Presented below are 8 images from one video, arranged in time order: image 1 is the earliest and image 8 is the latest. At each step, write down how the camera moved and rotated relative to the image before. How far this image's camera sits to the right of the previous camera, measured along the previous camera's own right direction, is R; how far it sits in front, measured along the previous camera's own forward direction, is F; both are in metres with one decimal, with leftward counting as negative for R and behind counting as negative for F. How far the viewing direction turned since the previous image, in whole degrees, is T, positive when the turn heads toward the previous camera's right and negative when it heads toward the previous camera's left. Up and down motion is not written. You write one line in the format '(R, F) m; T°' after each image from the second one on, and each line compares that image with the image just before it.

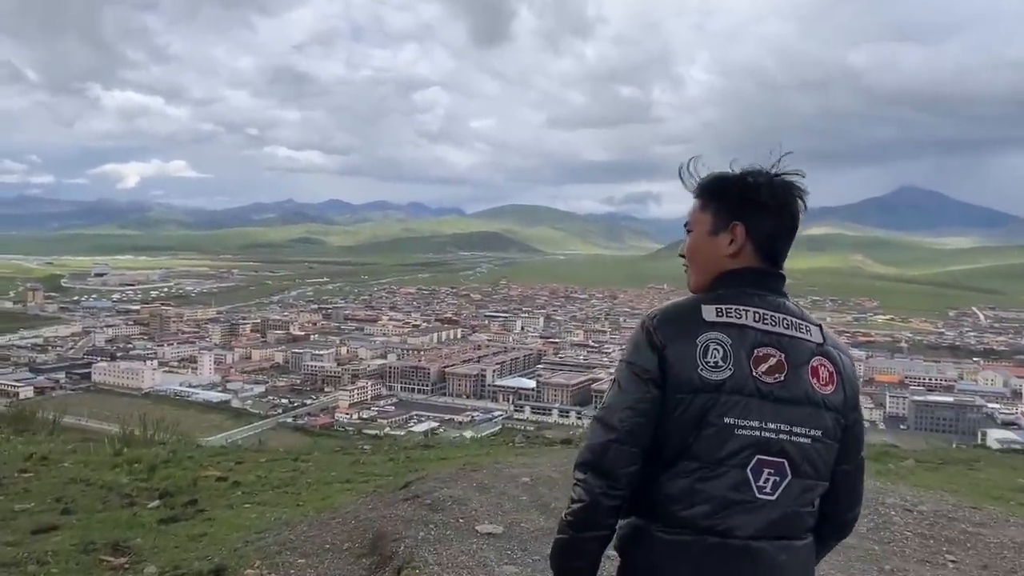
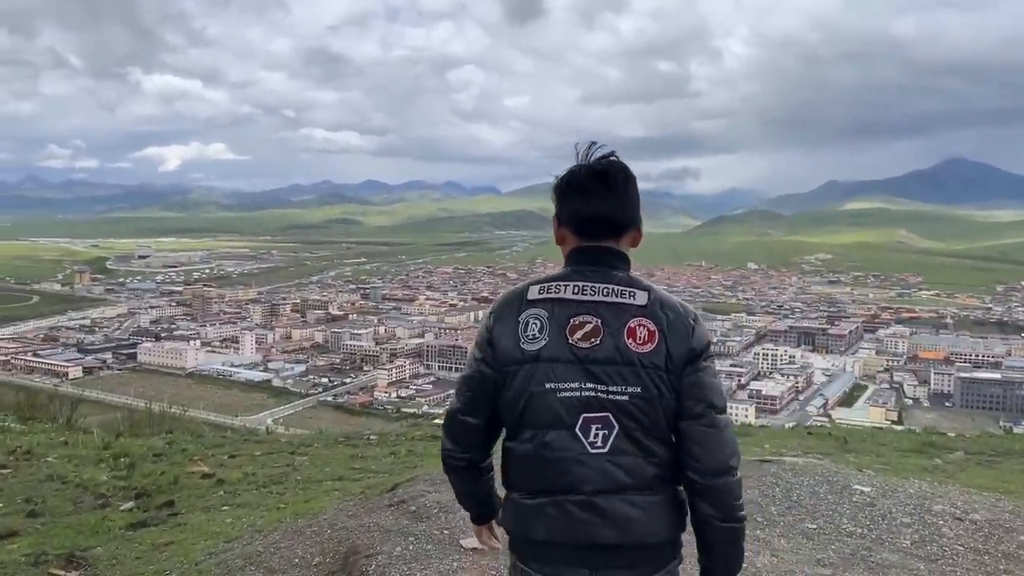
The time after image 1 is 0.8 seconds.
(+0.1, +0.3) m; -3°
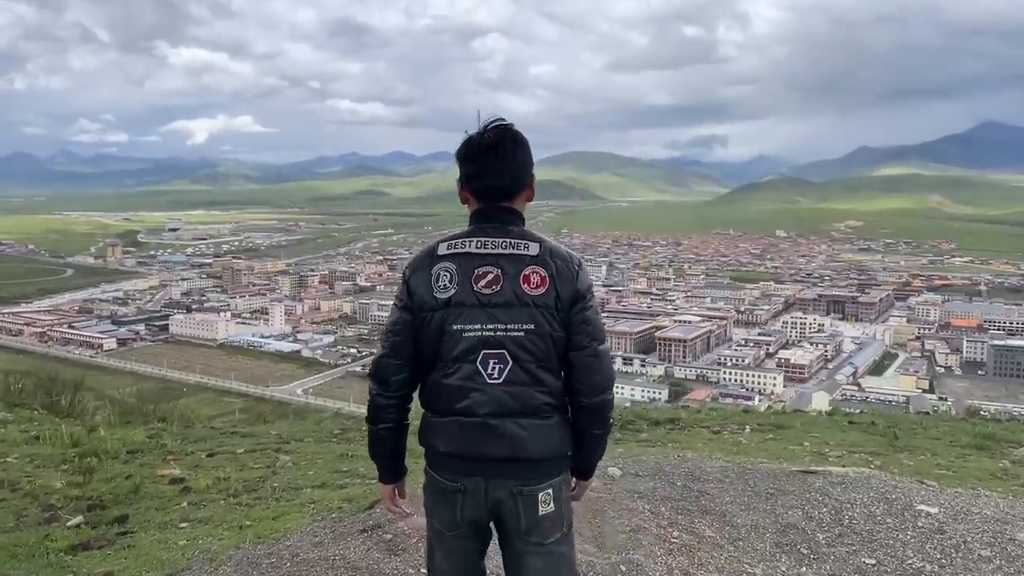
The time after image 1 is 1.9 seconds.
(+0.1, +0.4) m; -2°
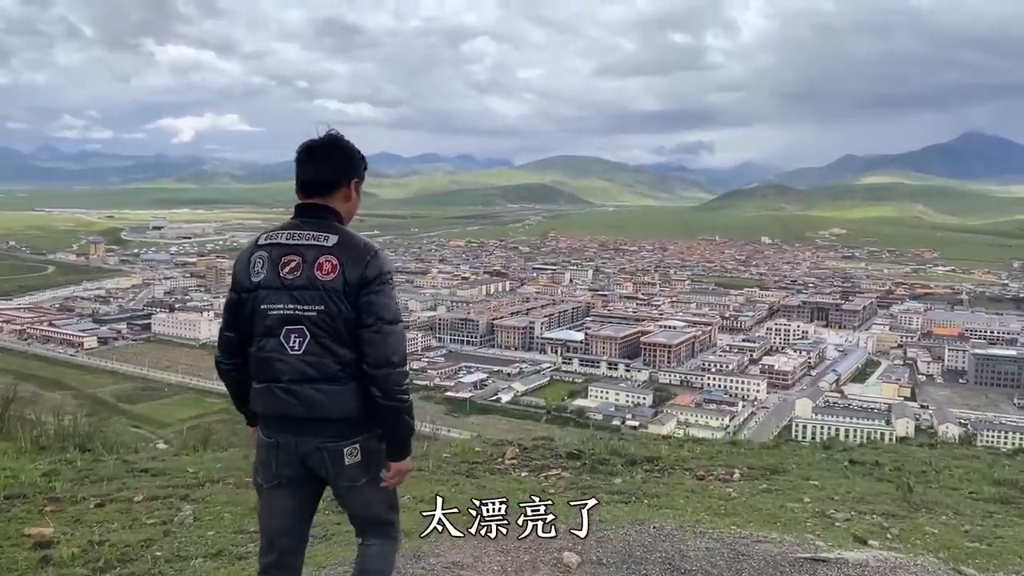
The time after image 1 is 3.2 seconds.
(+0.1, +0.5) m; +1°
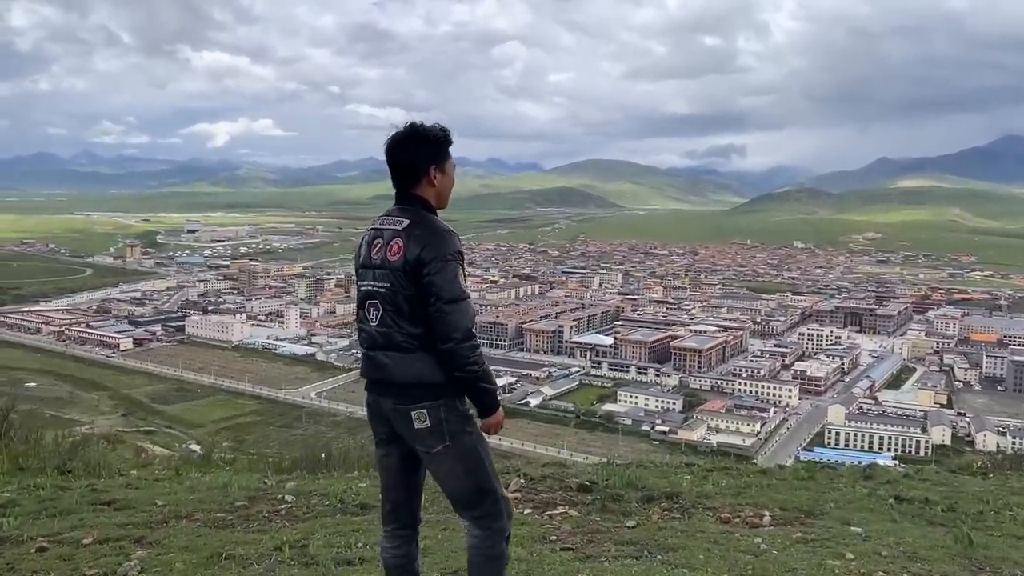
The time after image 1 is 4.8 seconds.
(0.0, -0.5) m; -2°
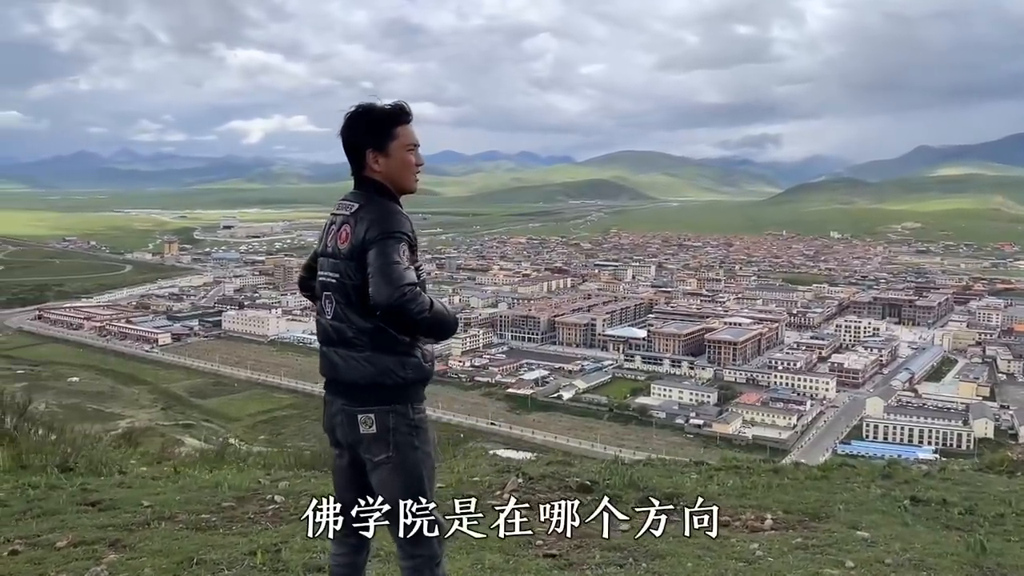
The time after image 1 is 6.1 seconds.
(+0.1, +0.1) m; -2°
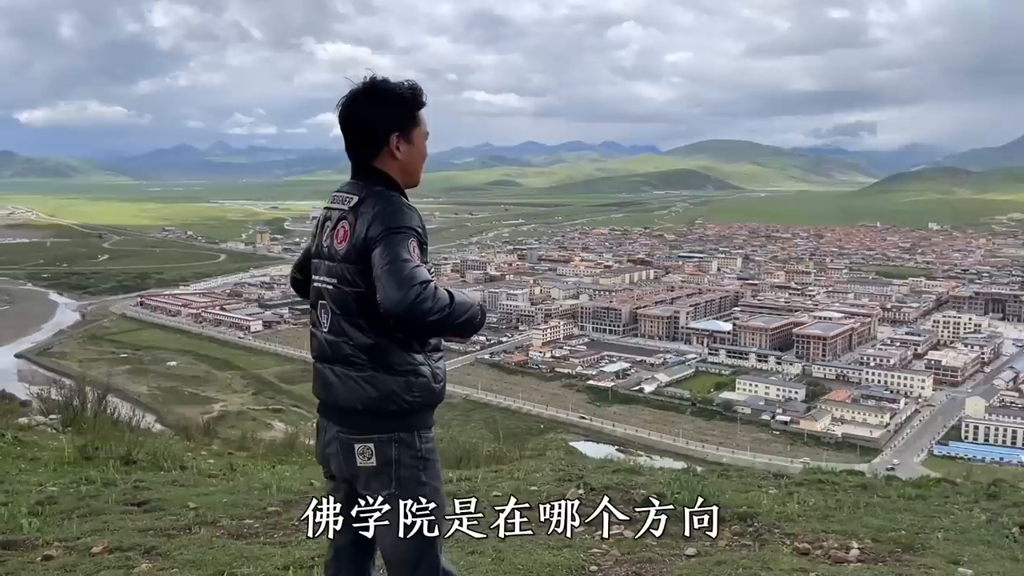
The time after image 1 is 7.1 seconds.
(+0.1, +0.2) m; -6°
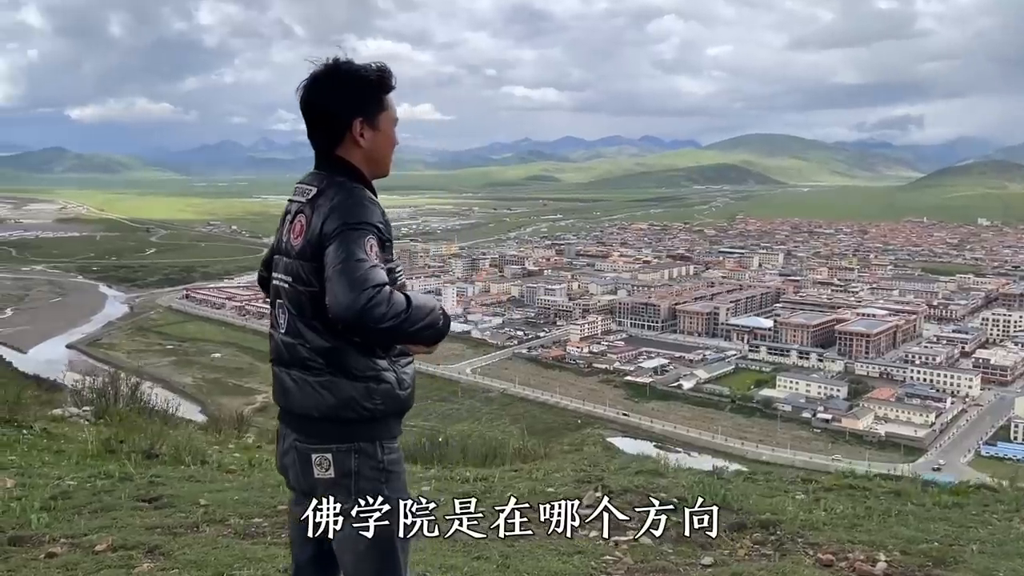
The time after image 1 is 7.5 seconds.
(+0.1, +0.1) m; -3°
